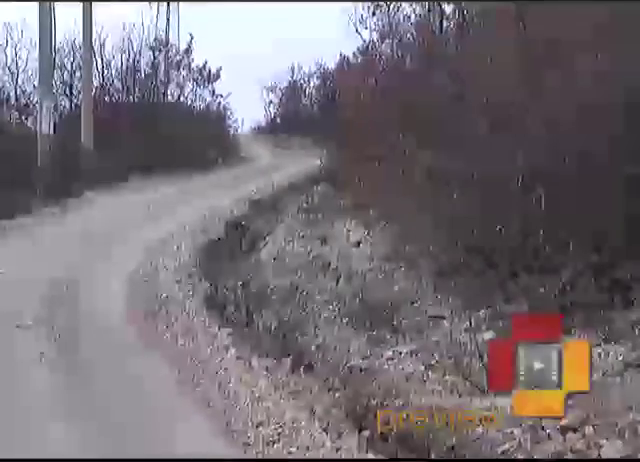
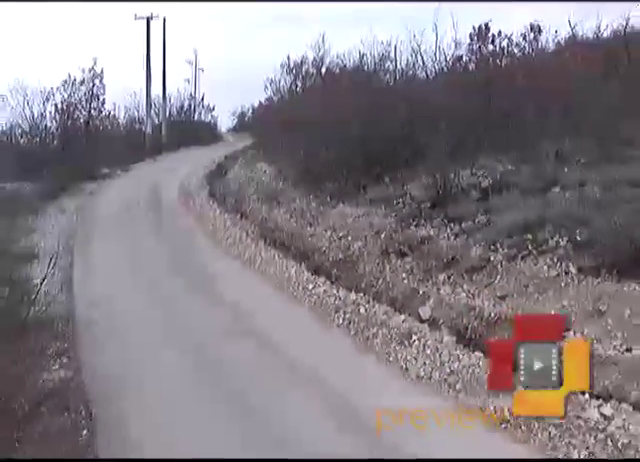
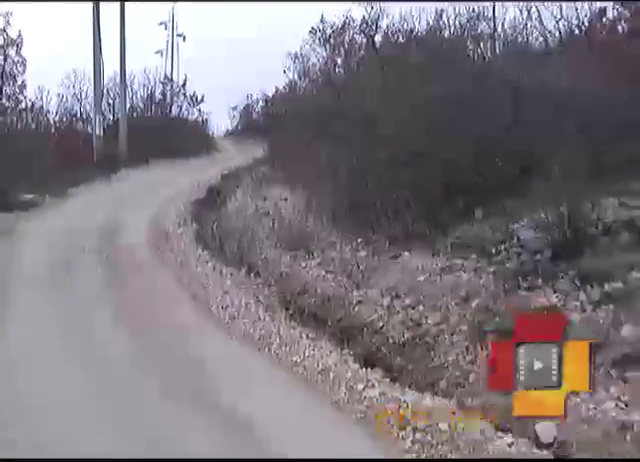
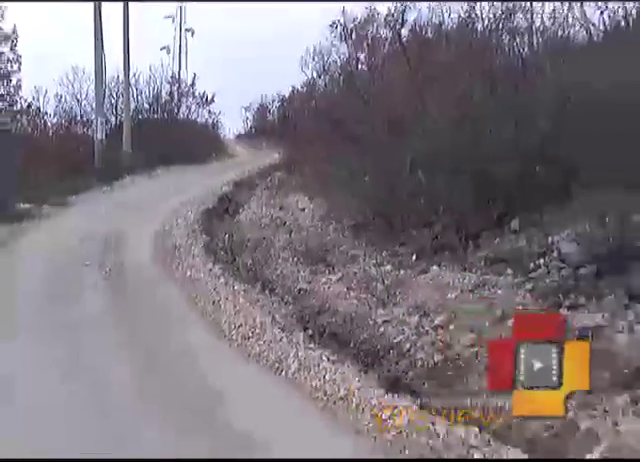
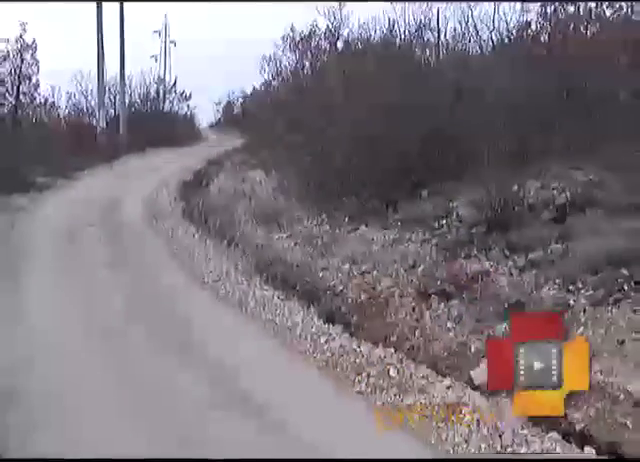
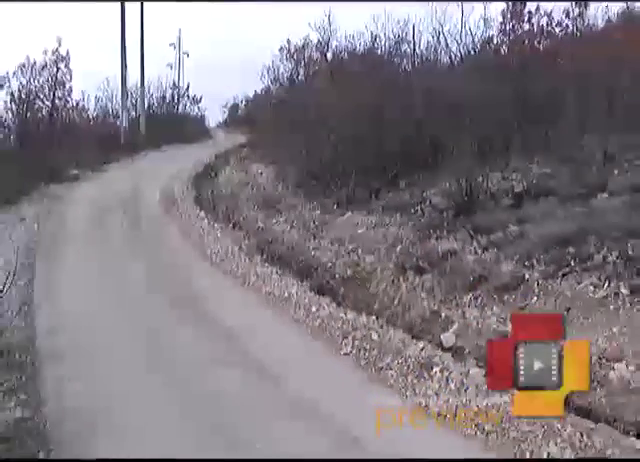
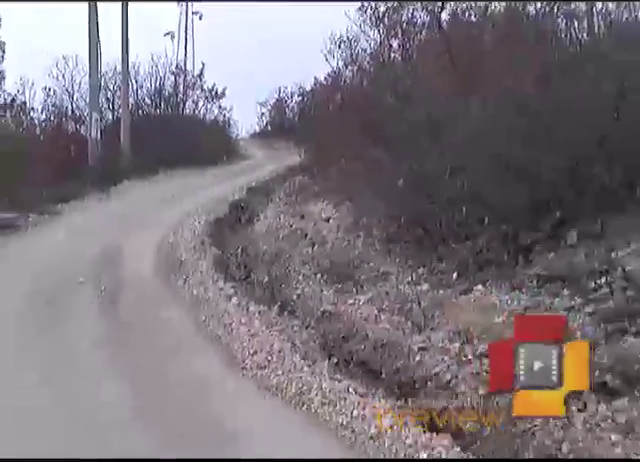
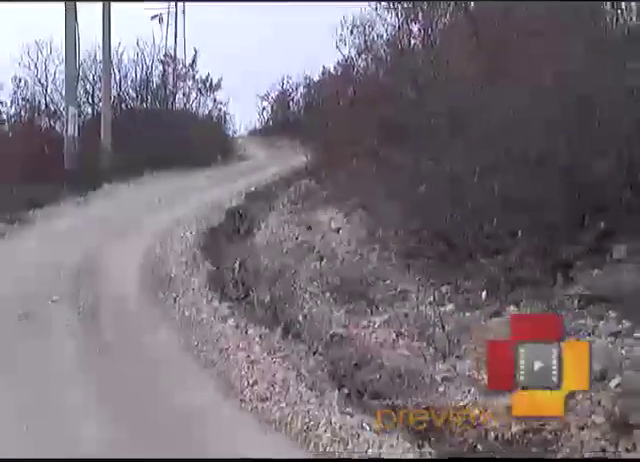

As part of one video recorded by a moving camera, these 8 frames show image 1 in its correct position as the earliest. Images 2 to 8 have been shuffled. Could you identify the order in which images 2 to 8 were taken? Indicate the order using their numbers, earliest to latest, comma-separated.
8, 7, 4, 3, 5, 6, 2
